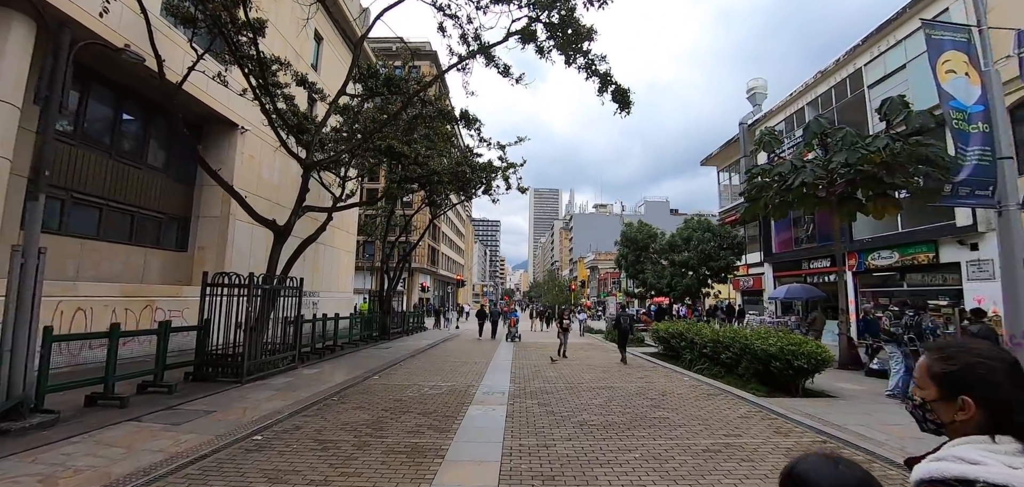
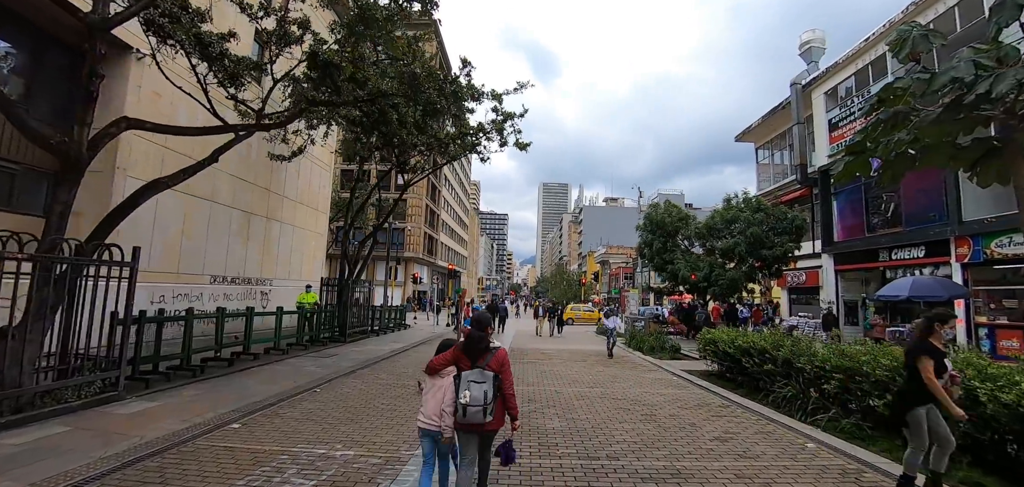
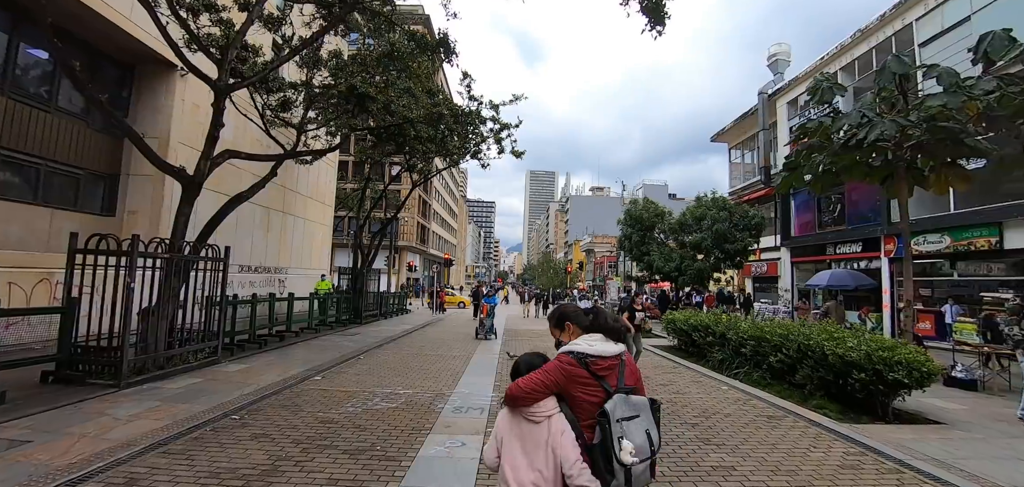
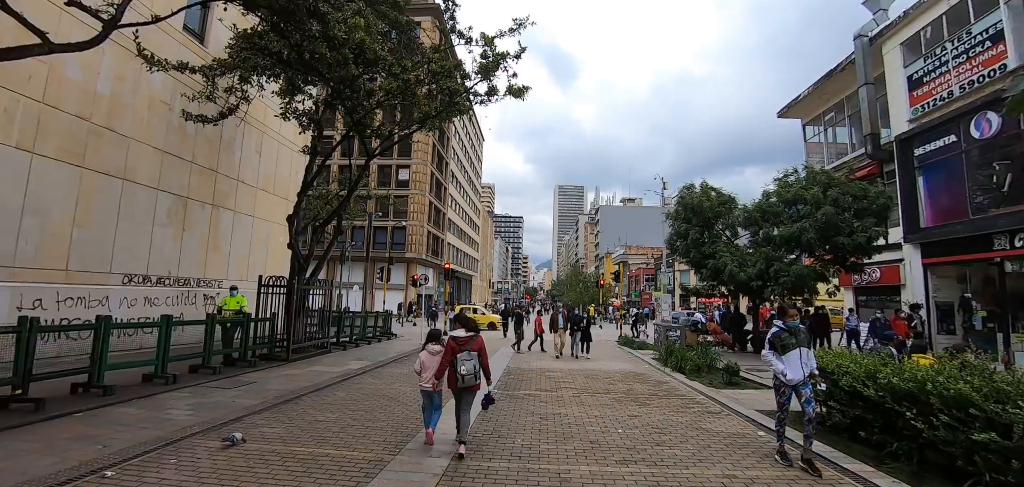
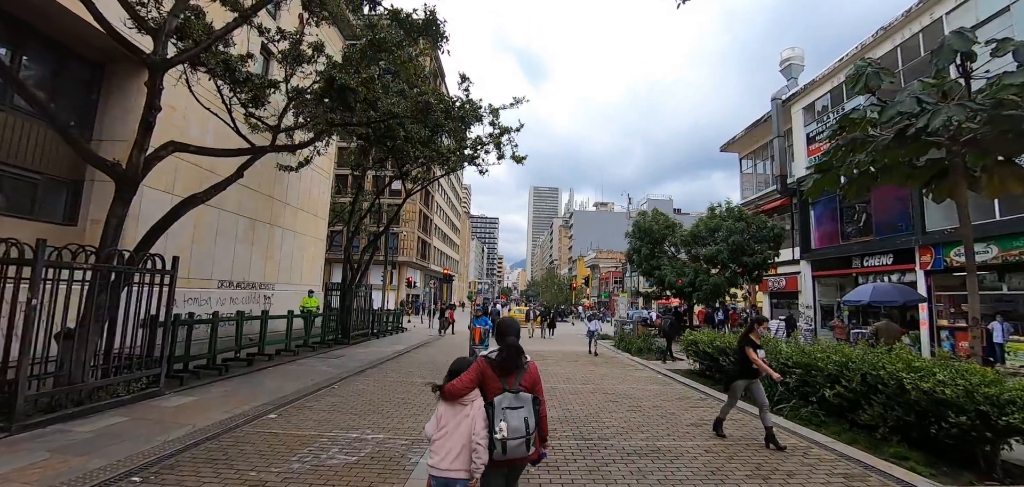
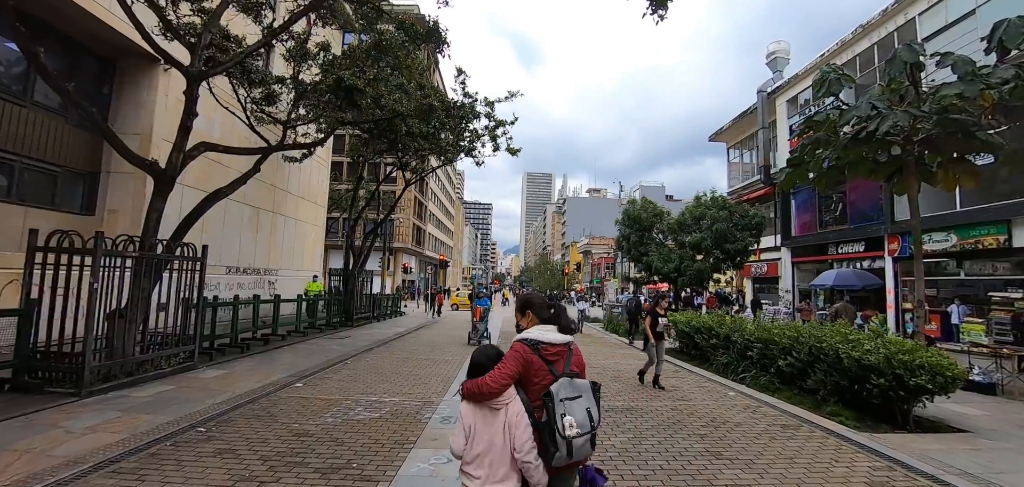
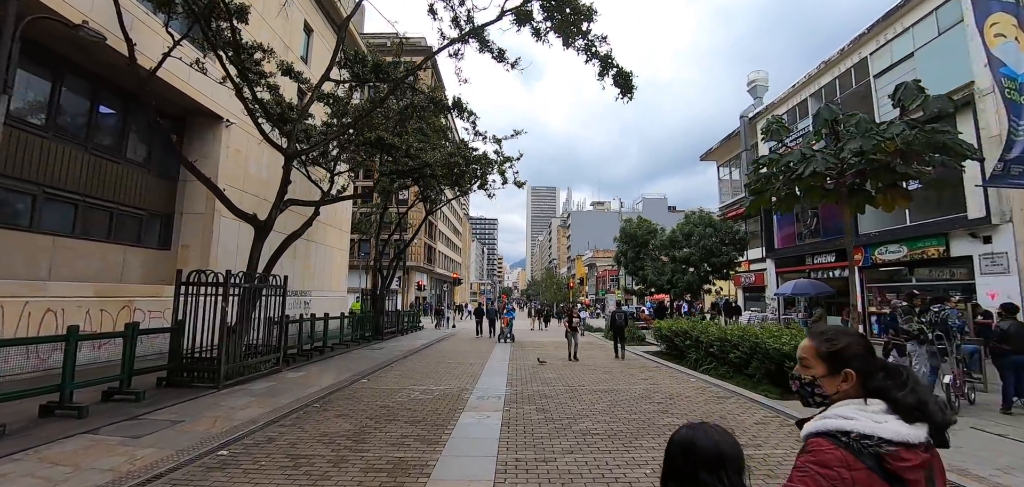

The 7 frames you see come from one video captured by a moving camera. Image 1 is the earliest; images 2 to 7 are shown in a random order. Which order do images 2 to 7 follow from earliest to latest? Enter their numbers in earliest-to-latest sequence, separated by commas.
7, 3, 6, 5, 2, 4
